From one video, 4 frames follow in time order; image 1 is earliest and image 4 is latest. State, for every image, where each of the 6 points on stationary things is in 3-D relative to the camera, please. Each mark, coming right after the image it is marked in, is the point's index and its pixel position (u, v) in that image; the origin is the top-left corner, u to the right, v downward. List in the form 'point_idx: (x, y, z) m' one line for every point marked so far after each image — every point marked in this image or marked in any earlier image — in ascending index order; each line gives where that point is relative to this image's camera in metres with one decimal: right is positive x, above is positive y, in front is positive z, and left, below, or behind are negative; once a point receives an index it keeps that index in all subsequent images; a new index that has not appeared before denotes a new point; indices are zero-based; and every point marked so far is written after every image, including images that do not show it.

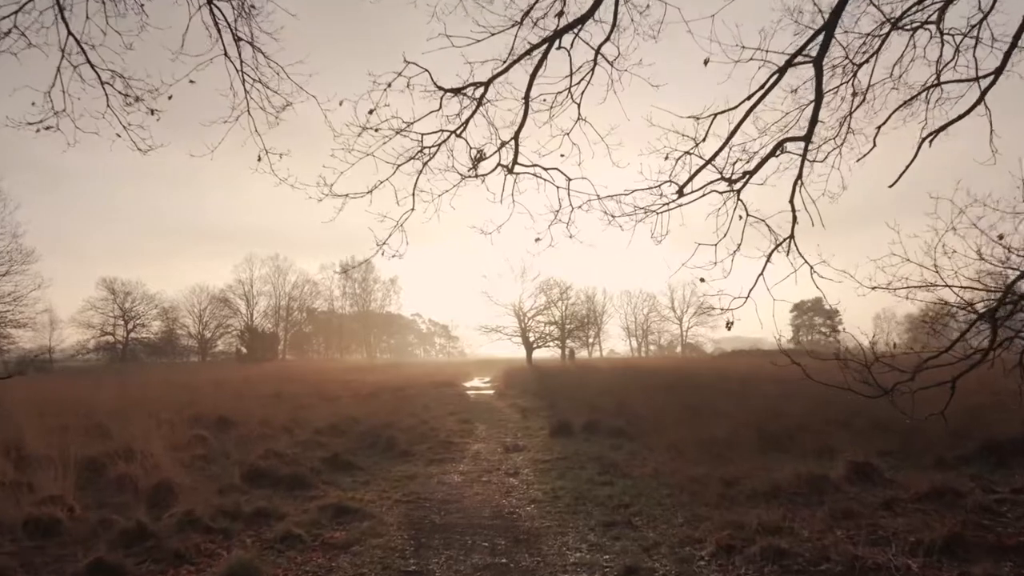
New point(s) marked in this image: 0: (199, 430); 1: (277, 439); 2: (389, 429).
0: (-8.3, -3.8, +16.5) m
1: (-5.5, -3.5, +14.7) m
2: (-3.3, -3.8, +16.6) m
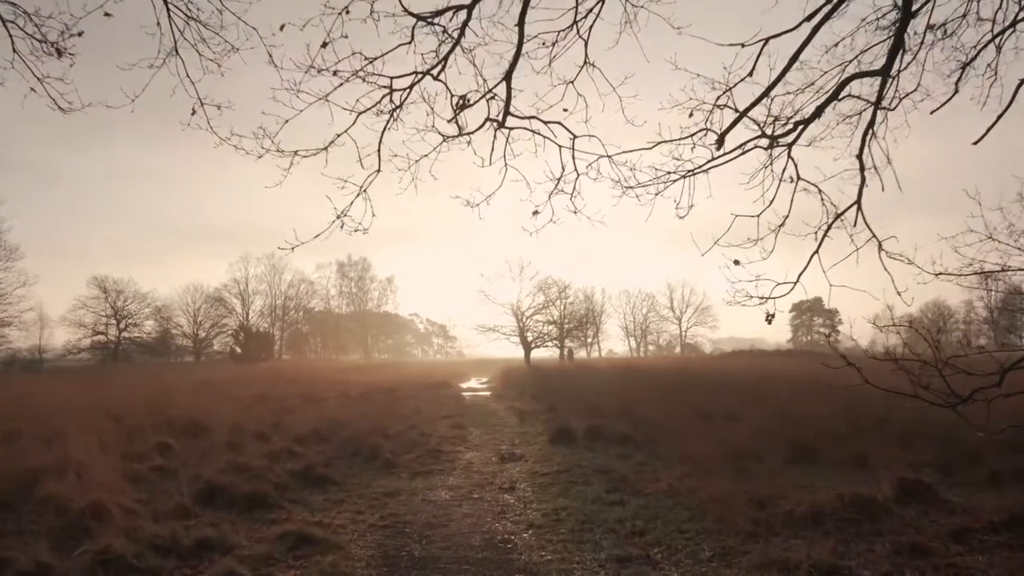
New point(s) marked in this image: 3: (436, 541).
0: (-8.4, -3.6, +15.1) m
1: (-5.6, -3.4, +13.3) m
2: (-3.3, -3.6, +15.2) m
3: (-1.0, -3.2, +7.8) m
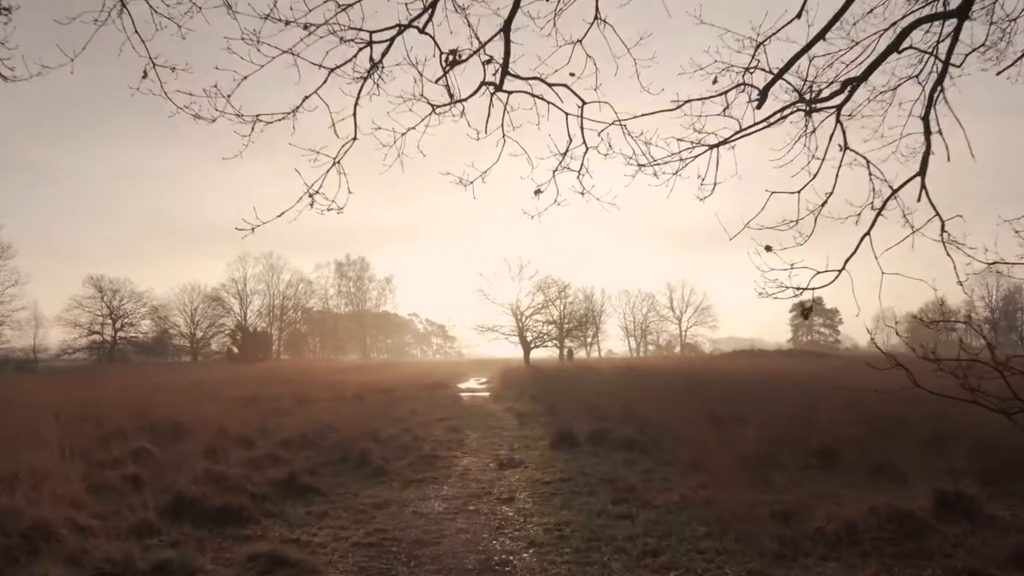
0: (-8.4, -3.5, +14.3) m
1: (-5.6, -3.3, +12.5) m
2: (-3.4, -3.5, +14.4) m
3: (-1.0, -3.1, +7.0) m
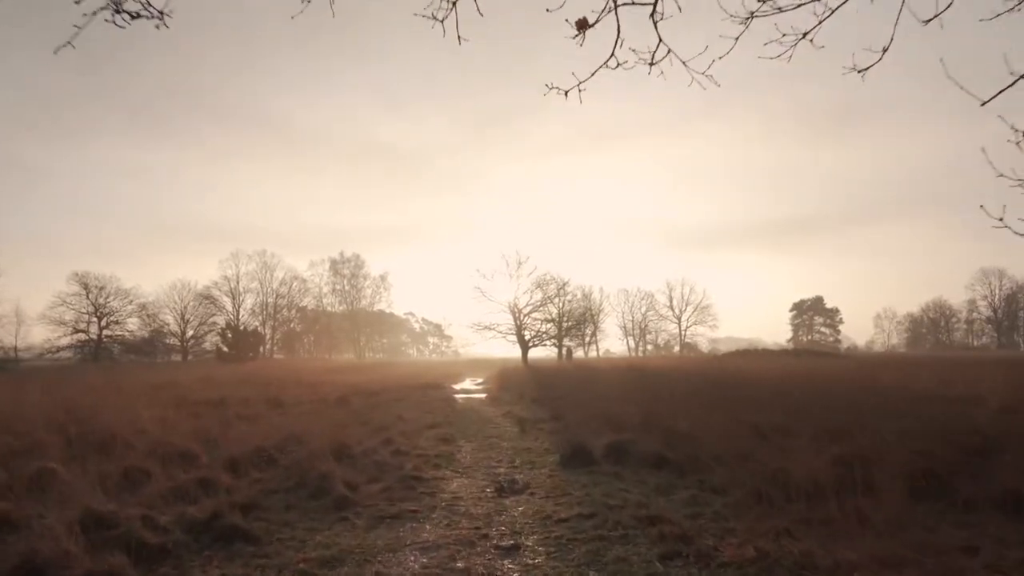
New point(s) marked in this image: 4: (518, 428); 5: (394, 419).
0: (-8.3, -3.1, +11.5) m
1: (-5.6, -2.9, +9.7) m
2: (-3.3, -3.1, +11.6) m
3: (-0.9, -2.7, +4.2) m
4: (+0.2, -4.0, +17.5) m
5: (-3.5, -3.9, +18.4) m
